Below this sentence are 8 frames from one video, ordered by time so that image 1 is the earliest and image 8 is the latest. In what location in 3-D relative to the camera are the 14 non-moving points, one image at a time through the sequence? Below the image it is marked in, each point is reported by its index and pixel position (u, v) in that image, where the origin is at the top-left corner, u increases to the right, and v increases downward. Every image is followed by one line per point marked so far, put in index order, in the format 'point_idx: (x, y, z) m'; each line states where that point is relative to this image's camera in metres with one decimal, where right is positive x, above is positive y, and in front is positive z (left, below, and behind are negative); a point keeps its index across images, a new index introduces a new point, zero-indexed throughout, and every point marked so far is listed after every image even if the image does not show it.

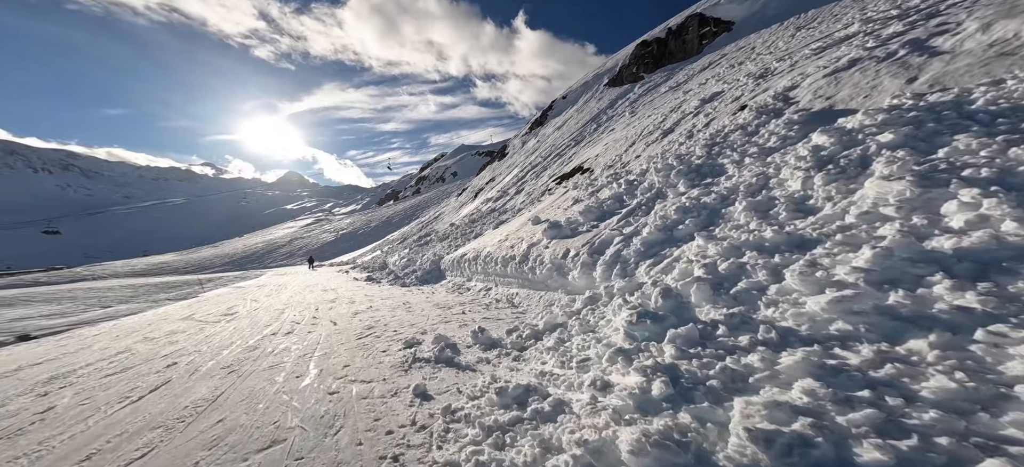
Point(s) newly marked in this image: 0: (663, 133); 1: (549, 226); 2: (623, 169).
0: (+7.2, +4.5, +14.5) m
1: (+1.3, +0.3, +10.8) m
2: (+4.9, +2.7, +13.6) m
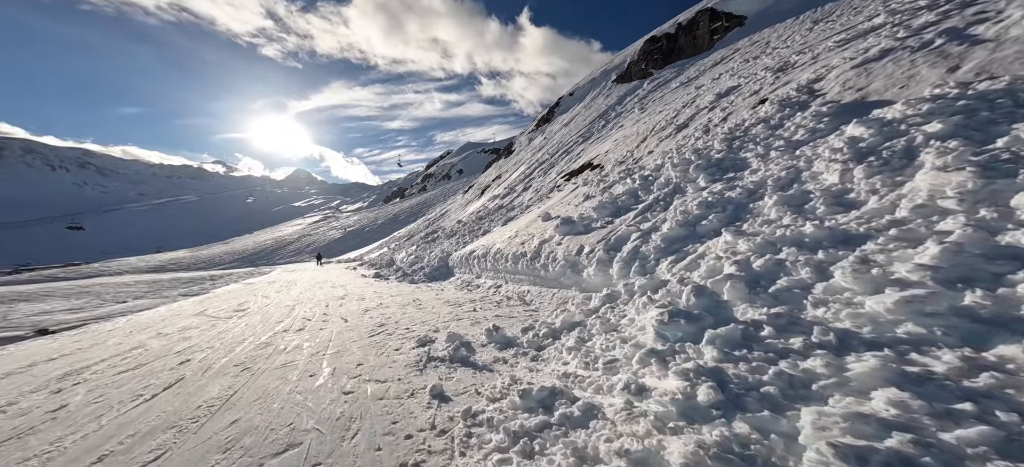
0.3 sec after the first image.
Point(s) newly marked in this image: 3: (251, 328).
0: (+7.6, +4.6, +14.2) m
1: (+1.7, +0.4, +10.5) m
2: (+5.4, +2.9, +13.3) m
3: (-6.7, -2.4, +8.0) m
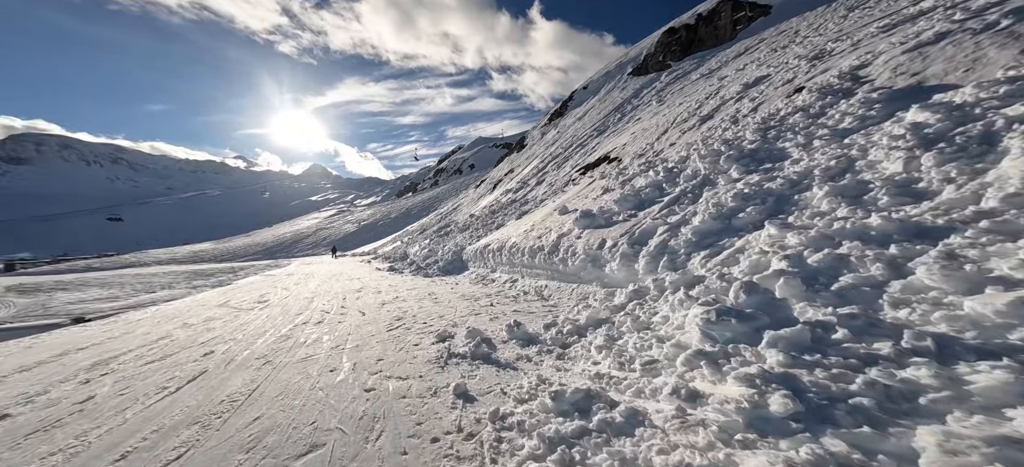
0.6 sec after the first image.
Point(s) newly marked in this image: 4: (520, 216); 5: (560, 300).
0: (+8.3, +4.9, +13.6) m
1: (+2.2, +0.6, +10.2) m
2: (+6.0, +3.1, +12.8) m
3: (-6.3, -2.3, +8.0) m
4: (+0.5, +1.1, +19.9) m
5: (+1.3, -1.7, +8.0) m
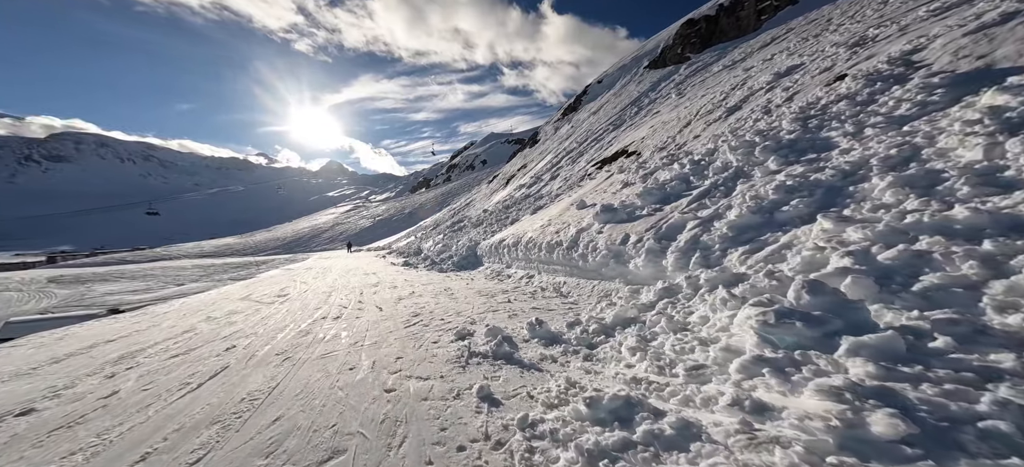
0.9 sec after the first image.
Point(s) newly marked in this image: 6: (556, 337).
0: (+9.0, +5.1, +12.9) m
1: (+2.8, +0.8, +9.9) m
2: (+6.7, +3.3, +12.3) m
3: (-5.8, -2.1, +8.0) m
4: (+1.5, +1.4, +19.6) m
5: (+1.7, -1.6, +7.8) m
6: (+0.7, -1.7, +5.2) m
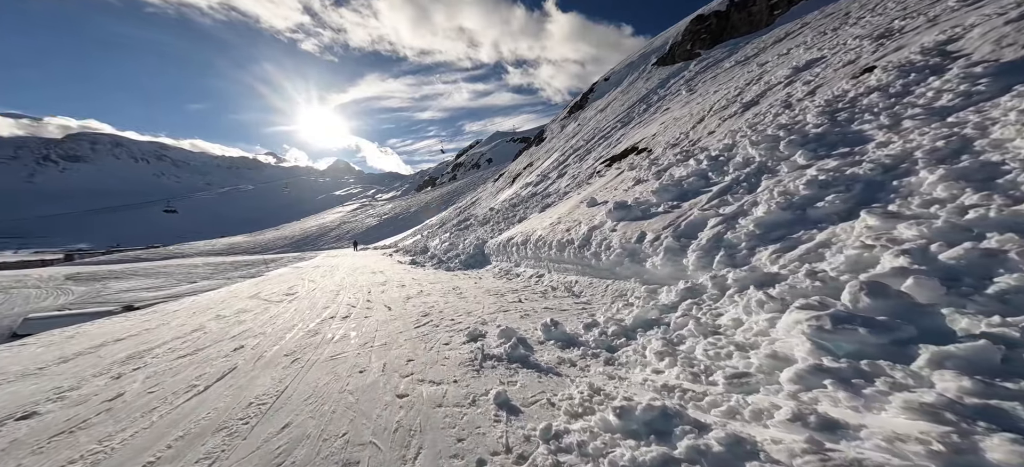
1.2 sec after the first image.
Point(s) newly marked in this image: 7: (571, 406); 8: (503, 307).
0: (+9.4, +5.2, +12.5) m
1: (+3.1, +0.8, +9.6) m
2: (+7.1, +3.4, +11.9) m
3: (-5.5, -2.1, +7.9) m
4: (+2.0, +1.5, +19.4) m
5: (+2.0, -1.6, +7.5) m
6: (+1.0, -1.7, +5.0) m
7: (+0.6, -1.7, +3.1) m
8: (-0.2, -1.9, +8.0) m
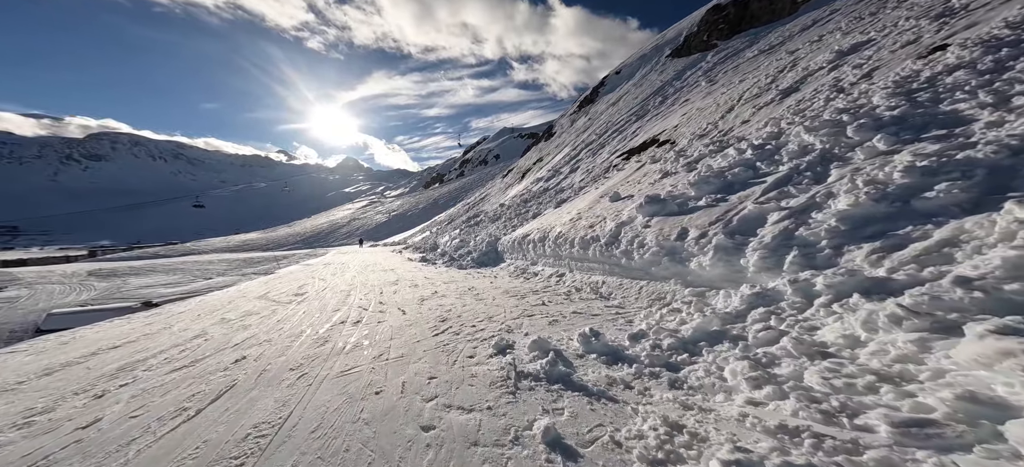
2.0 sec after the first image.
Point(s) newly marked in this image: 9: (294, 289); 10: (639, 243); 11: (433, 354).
0: (+10.1, +5.3, +11.6) m
1: (+3.7, +0.9, +8.9) m
2: (+7.7, +3.5, +11.0) m
3: (-4.9, -2.0, +7.4) m
4: (+2.8, +1.7, +18.6) m
5: (+2.6, -1.5, +6.8) m
6: (+1.5, -1.7, +4.3) m
7: (+1.0, -1.7, +2.4) m
8: (+0.4, -1.8, +7.4) m
9: (-8.6, -2.2, +12.1) m
10: (+3.2, -0.2, +7.6) m
11: (-1.3, -1.9, +4.8) m
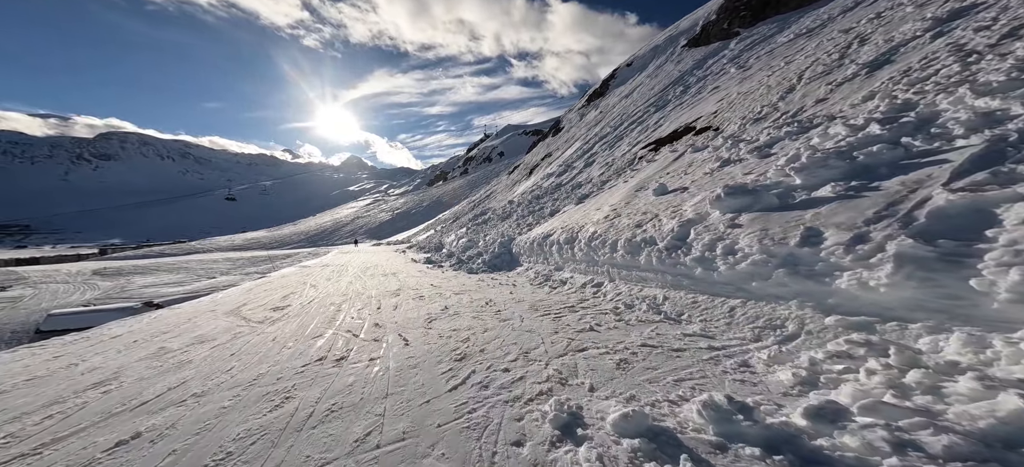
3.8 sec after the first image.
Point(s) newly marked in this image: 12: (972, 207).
0: (+10.8, +5.3, +9.5) m
1: (+4.5, +0.9, +6.8) m
2: (+8.5, +3.5, +9.0) m
3: (-4.2, -2.0, +5.5) m
4: (+3.6, +1.7, +16.6) m
5: (+3.3, -1.5, +4.8) m
6: (+2.2, -1.7, +2.3) m
7: (+1.7, -1.8, +0.4) m
8: (+1.1, -1.9, +5.4) m
9: (-7.8, -2.2, +10.2) m
10: (+3.9, -0.3, +5.6) m
11: (-0.6, -1.9, +2.9) m
12: (+5.0, +0.2, +3.3) m
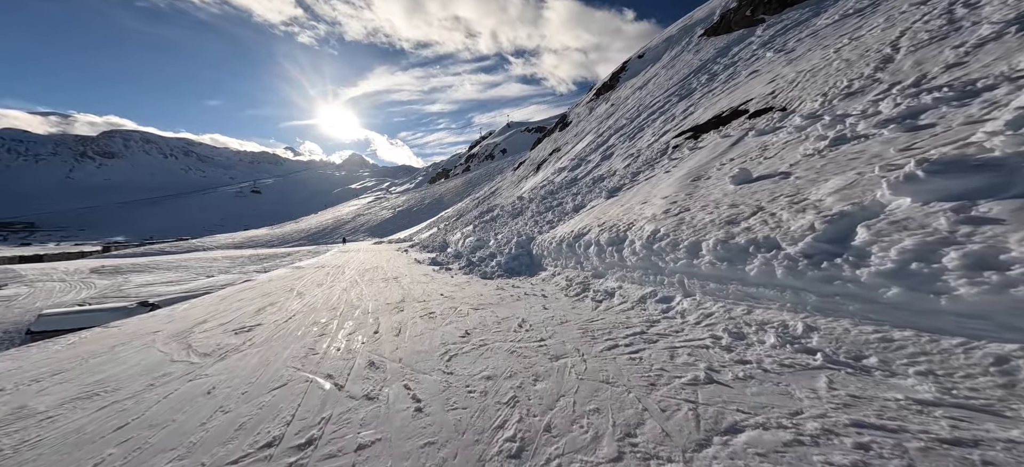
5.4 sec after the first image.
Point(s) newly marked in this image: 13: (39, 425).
0: (+11.8, +5.3, +7.2) m
1: (+5.4, +0.9, +4.6) m
2: (+9.4, +3.5, +6.7) m
3: (-3.3, -2.0, +3.3) m
4: (+4.6, +1.8, +14.4) m
5: (+4.2, -1.5, +2.6) m
6: (+3.1, -1.7, +0.1) m
7: (+2.7, -1.8, -1.8) m
8: (+2.0, -1.9, +3.2) m
9: (-6.9, -2.2, +8.0) m
10: (+4.8, -0.3, +3.4) m
11: (+0.3, -1.9, +0.6) m
12: (+5.9, +0.3, +1.1) m
13: (-4.9, -2.0, +3.1) m
